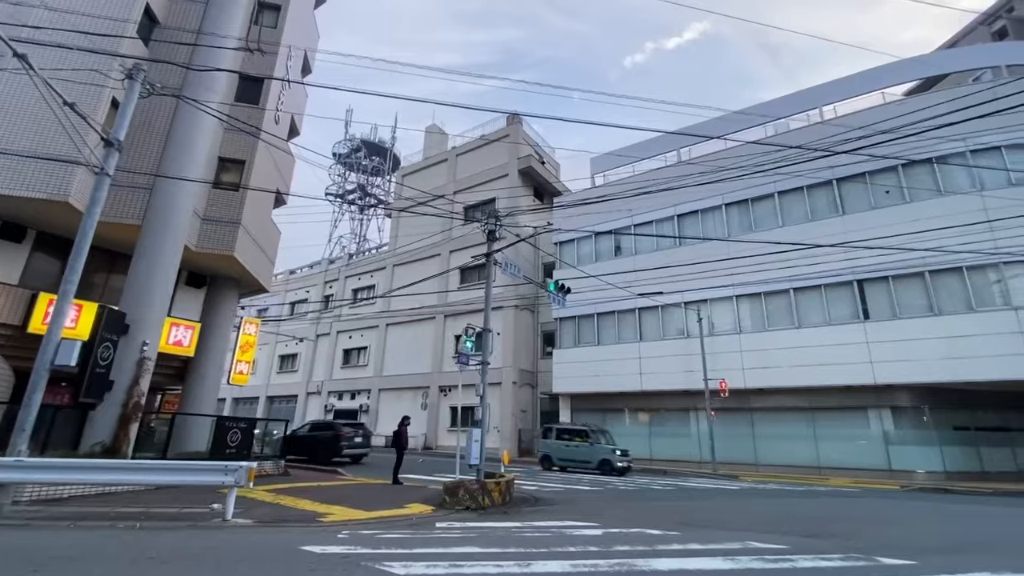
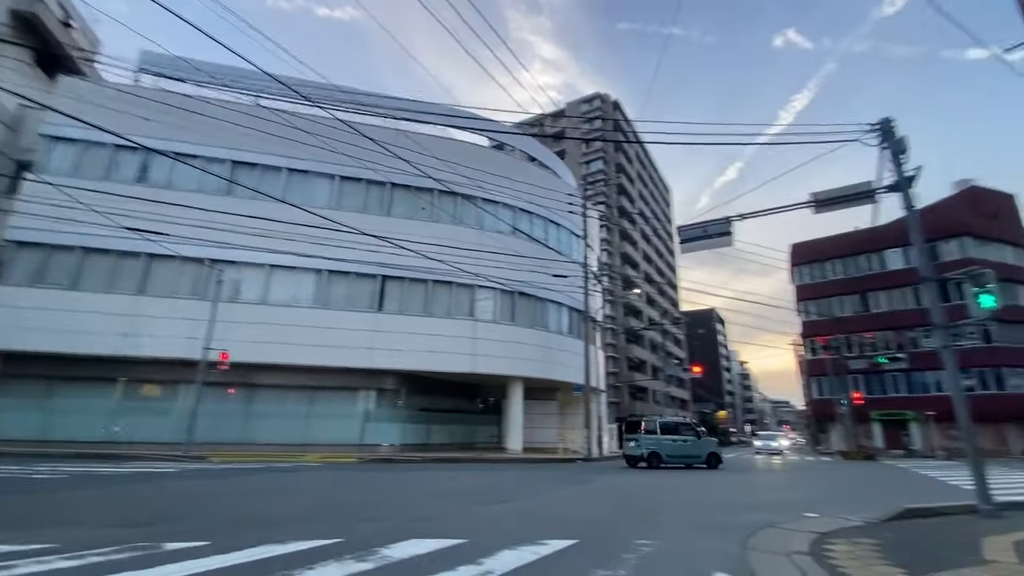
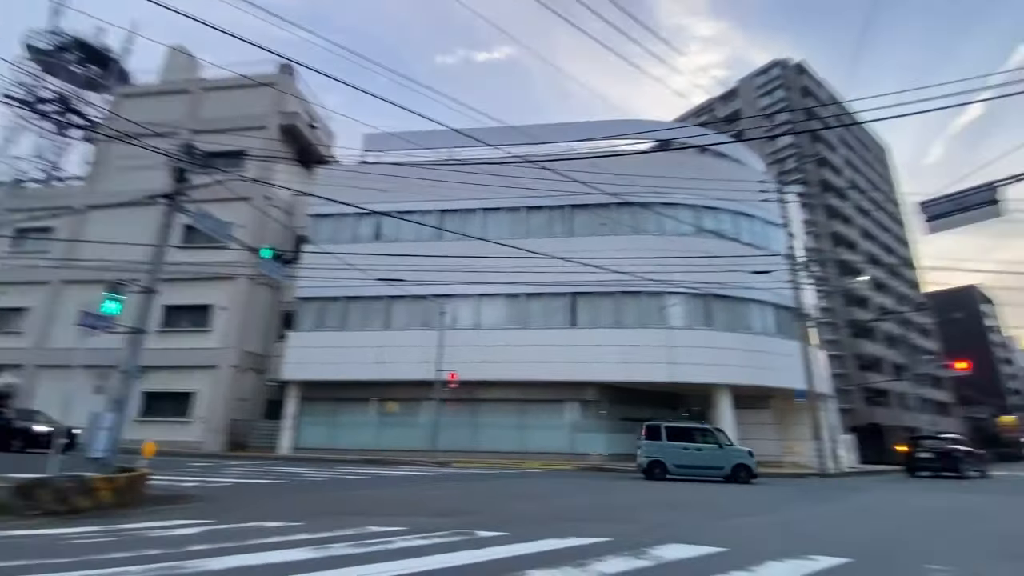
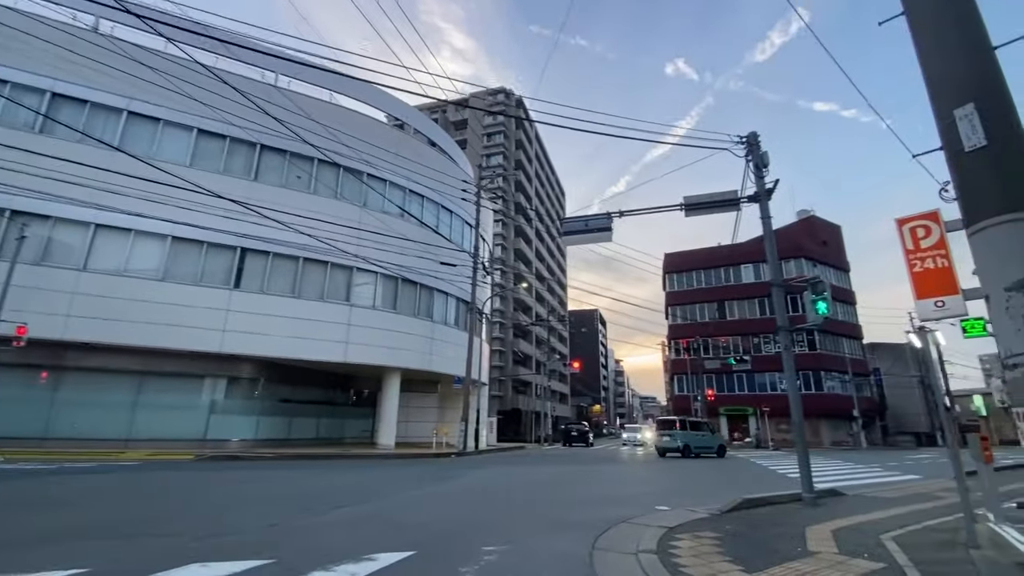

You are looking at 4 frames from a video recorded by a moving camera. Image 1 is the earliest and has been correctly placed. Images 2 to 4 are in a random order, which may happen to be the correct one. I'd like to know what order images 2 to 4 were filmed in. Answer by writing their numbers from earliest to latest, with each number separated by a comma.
3, 2, 4
